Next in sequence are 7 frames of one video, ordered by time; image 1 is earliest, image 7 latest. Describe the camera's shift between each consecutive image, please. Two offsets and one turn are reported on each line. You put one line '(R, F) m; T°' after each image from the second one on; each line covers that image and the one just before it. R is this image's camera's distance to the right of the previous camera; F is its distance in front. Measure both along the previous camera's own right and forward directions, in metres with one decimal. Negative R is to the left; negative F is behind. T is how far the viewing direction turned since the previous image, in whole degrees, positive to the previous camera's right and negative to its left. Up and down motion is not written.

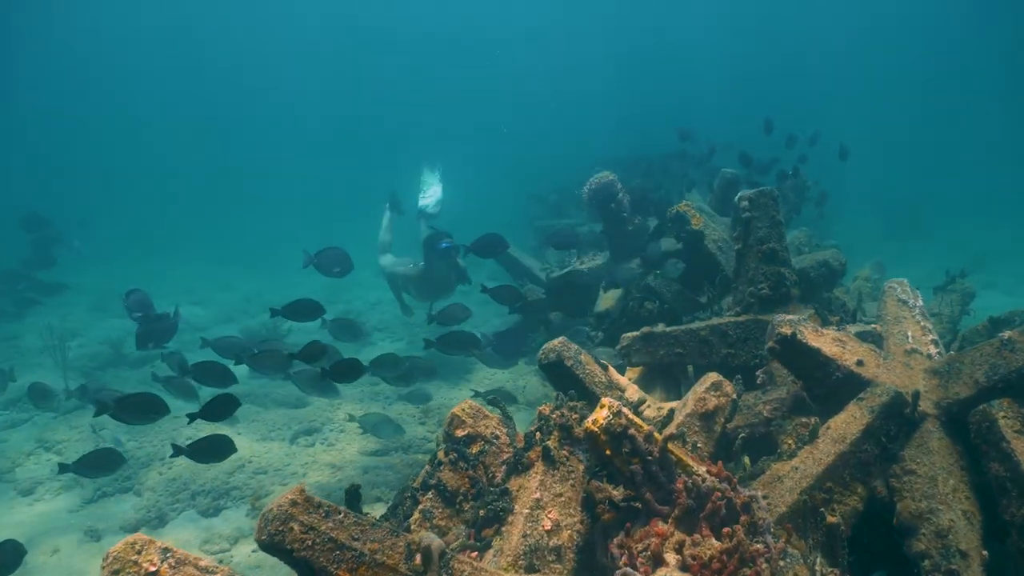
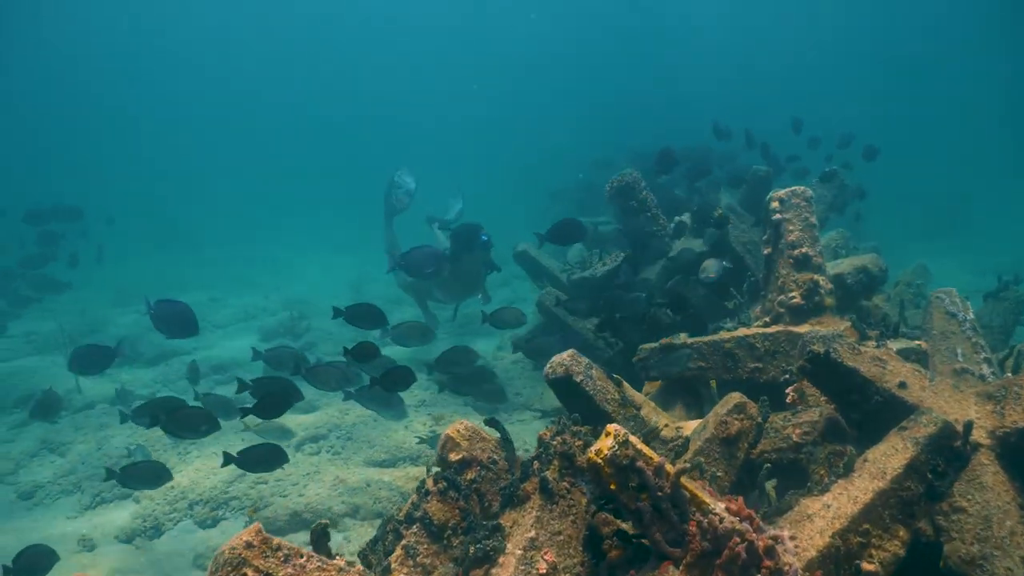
(+0.2, +0.4) m; -3°
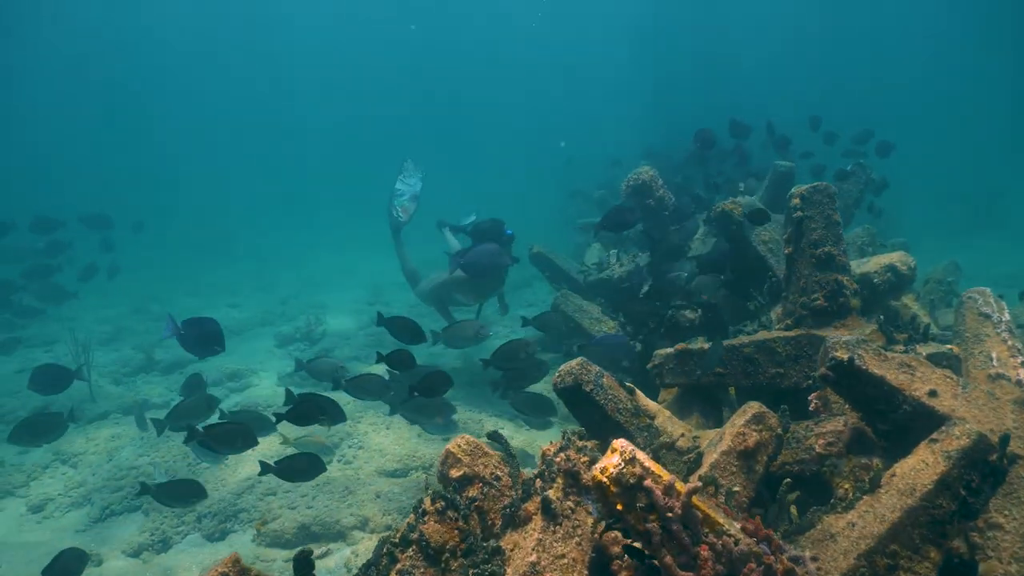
(+0.1, +0.2) m; -2°
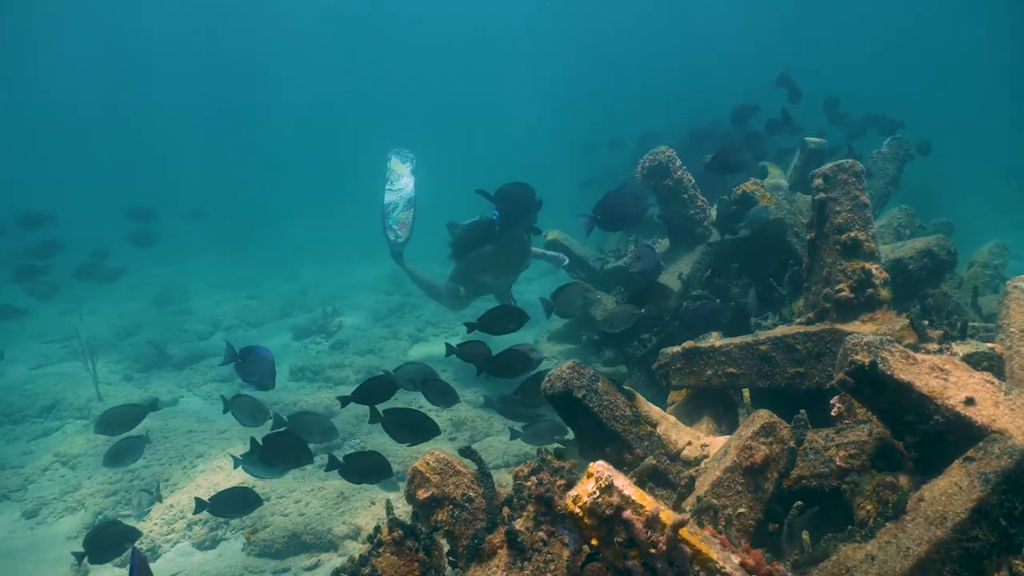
(+0.4, +0.4) m; -3°
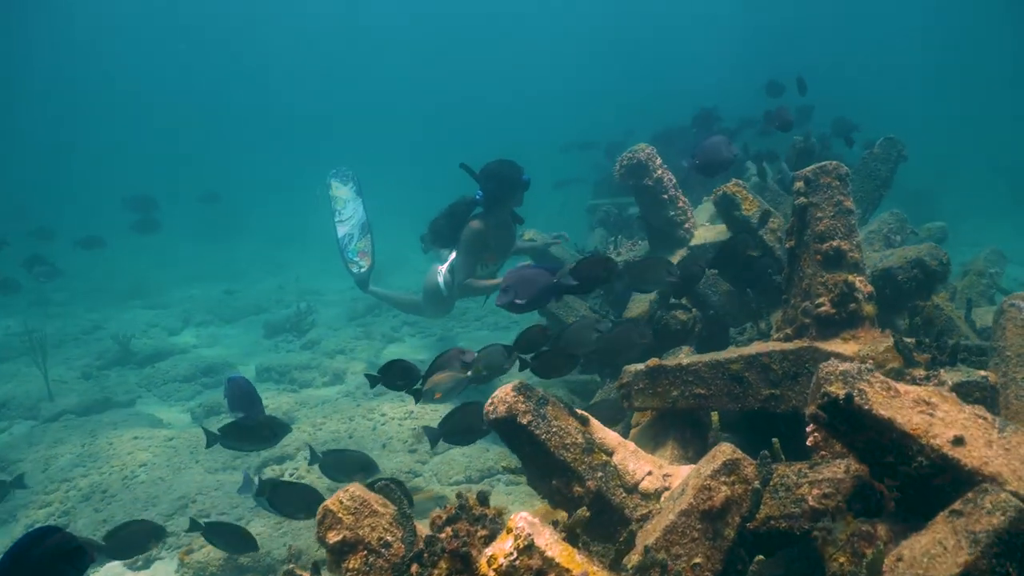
(+0.5, +0.5) m; 0°
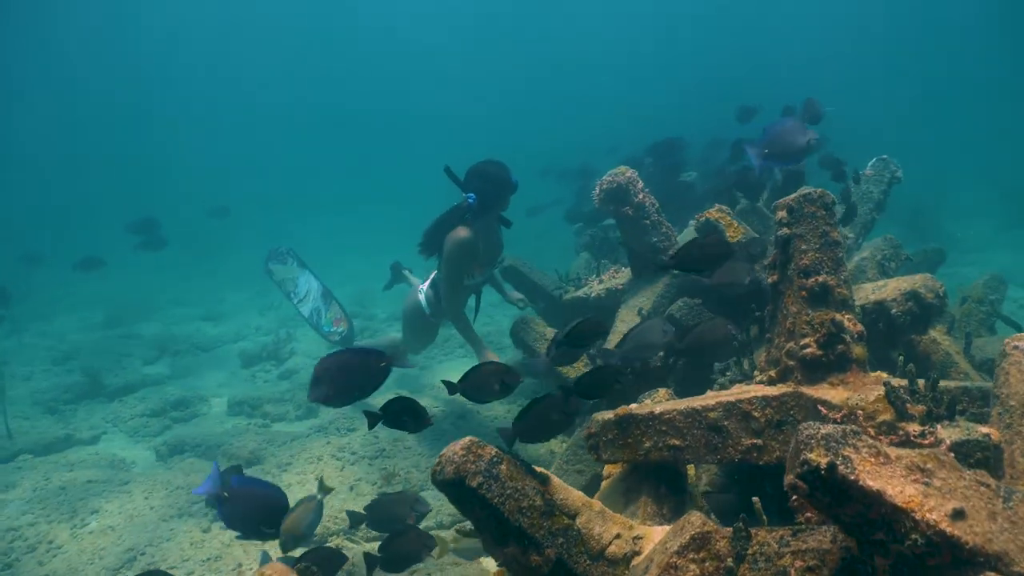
(+0.4, +0.4) m; 0°
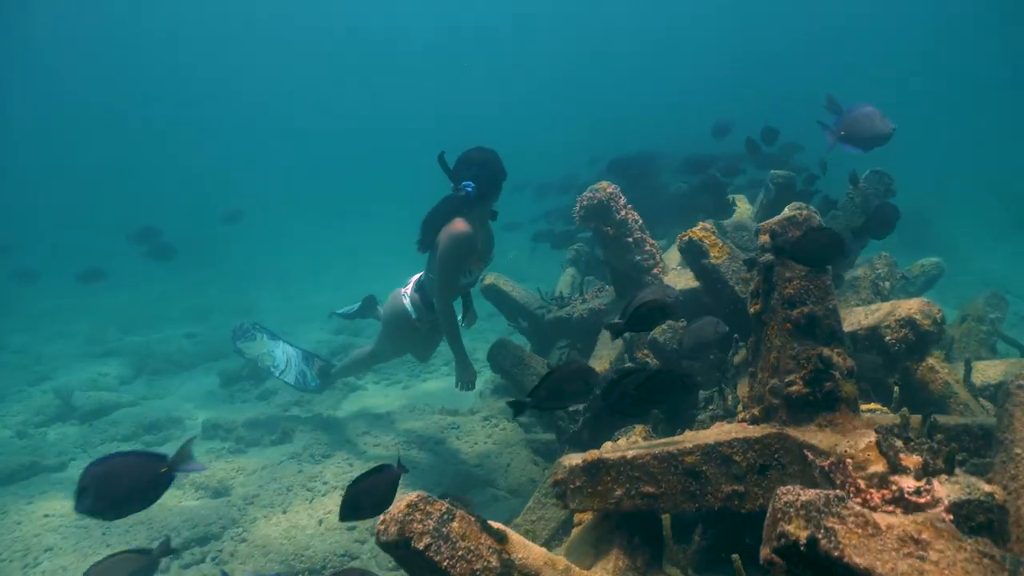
(+0.3, +0.4) m; 0°
